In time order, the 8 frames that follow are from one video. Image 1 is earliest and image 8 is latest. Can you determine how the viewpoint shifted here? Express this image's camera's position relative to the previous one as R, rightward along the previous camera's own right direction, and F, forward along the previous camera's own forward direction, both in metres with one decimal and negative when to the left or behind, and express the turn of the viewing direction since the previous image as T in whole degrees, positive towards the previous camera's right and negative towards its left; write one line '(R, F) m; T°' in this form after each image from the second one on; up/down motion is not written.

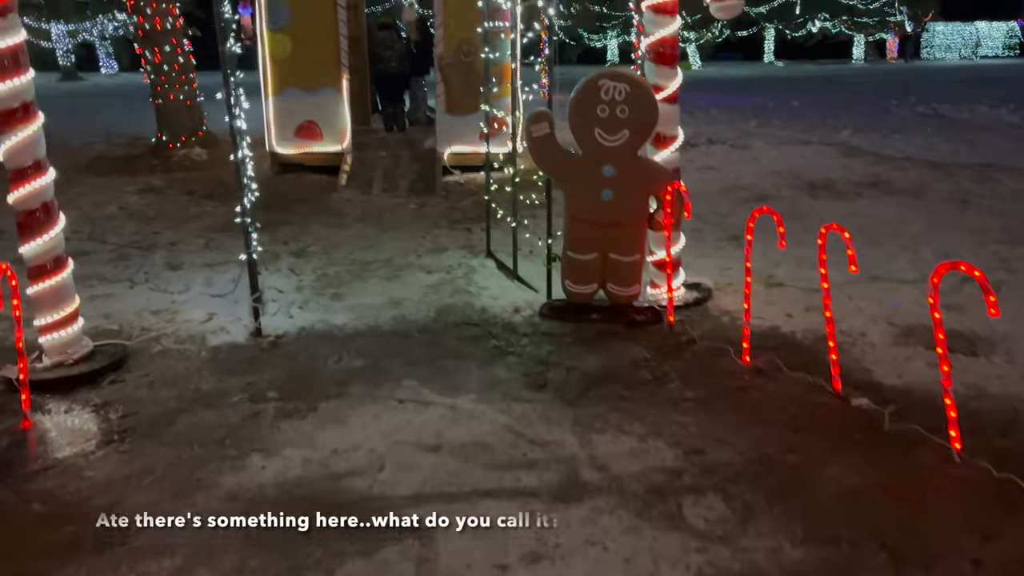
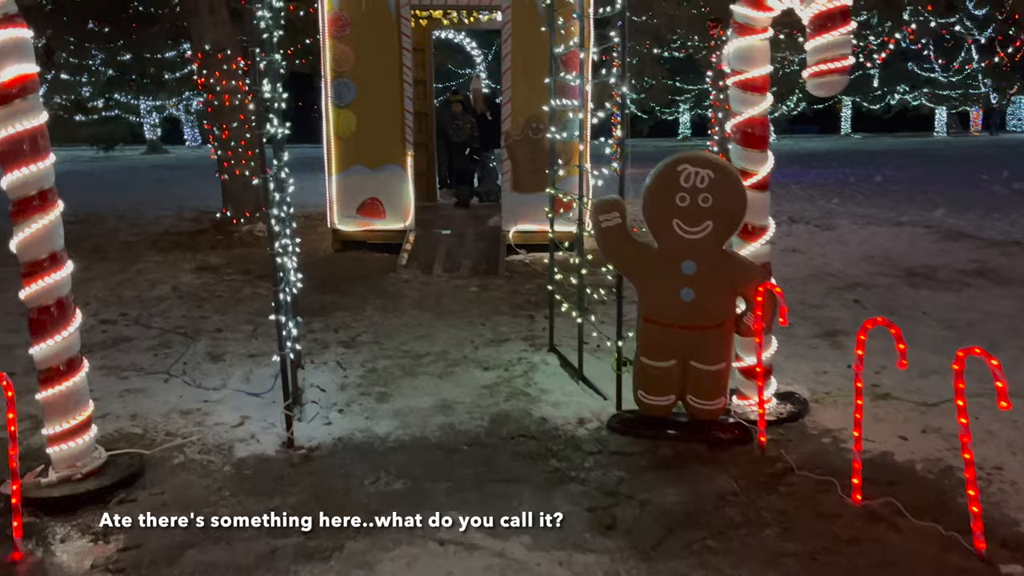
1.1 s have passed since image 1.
(0.0, +0.6) m; -5°
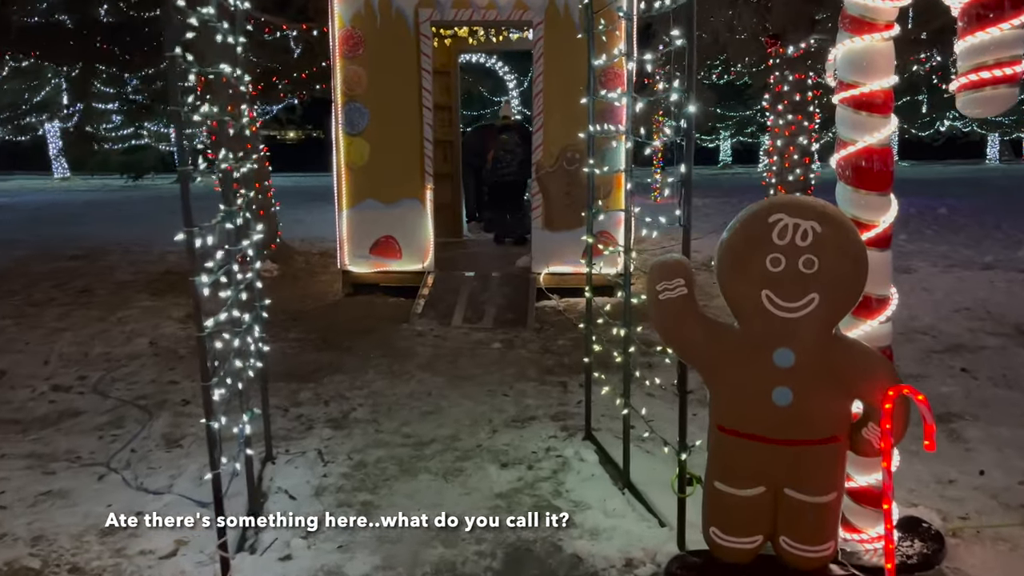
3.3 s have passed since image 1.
(0.0, +1.2) m; -2°
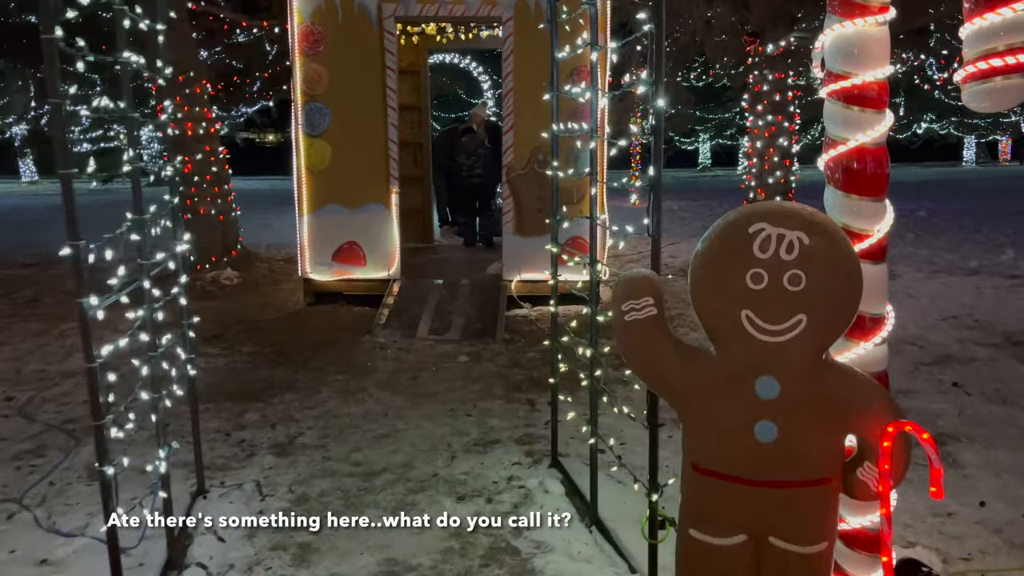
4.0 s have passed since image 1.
(+0.1, +0.4) m; +1°
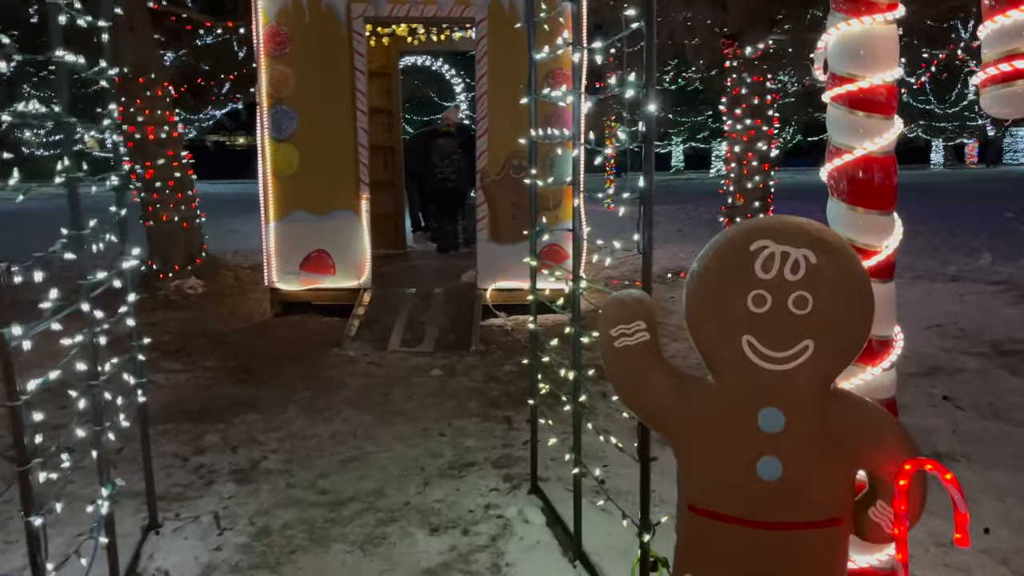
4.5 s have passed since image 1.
(0.0, +0.3) m; +2°
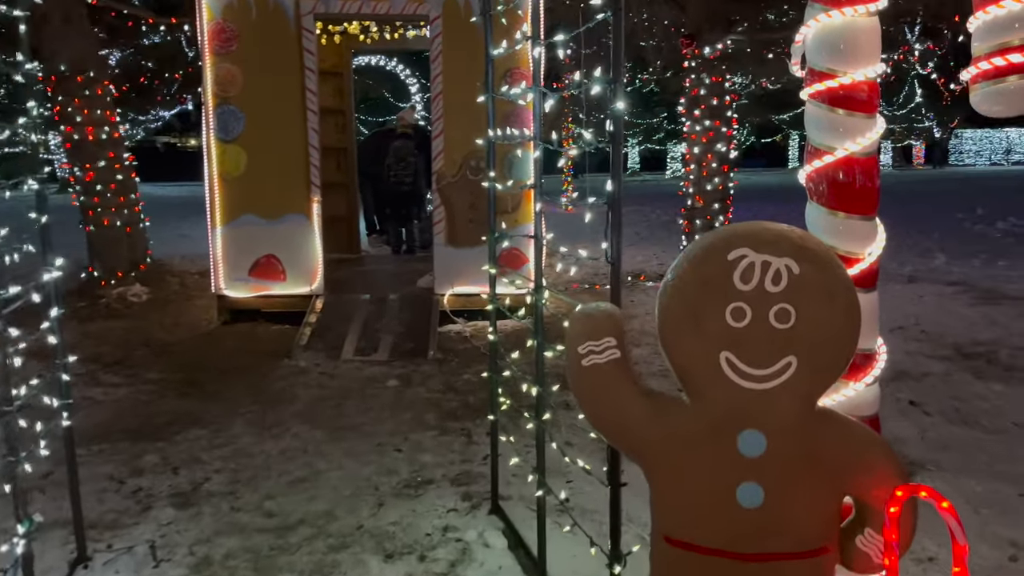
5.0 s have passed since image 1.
(0.0, +0.2) m; +3°
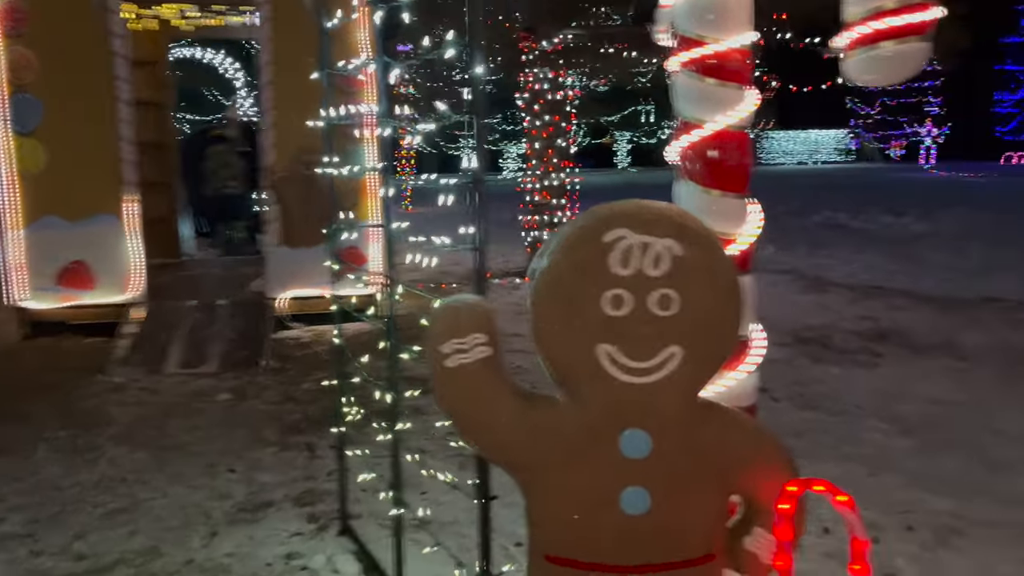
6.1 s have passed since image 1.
(0.0, +0.3) m; +11°
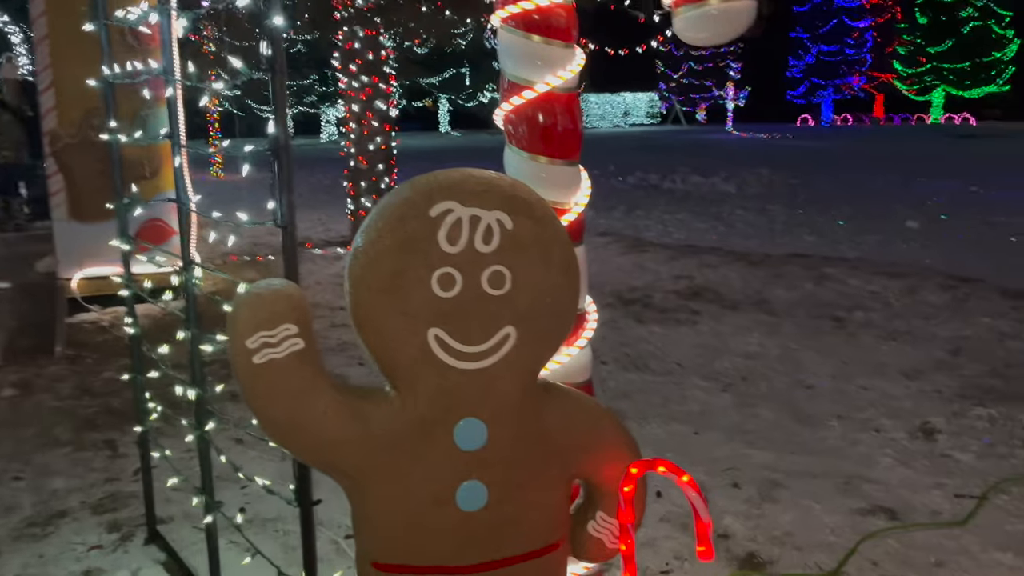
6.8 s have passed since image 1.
(0.0, +0.2) m; +11°
